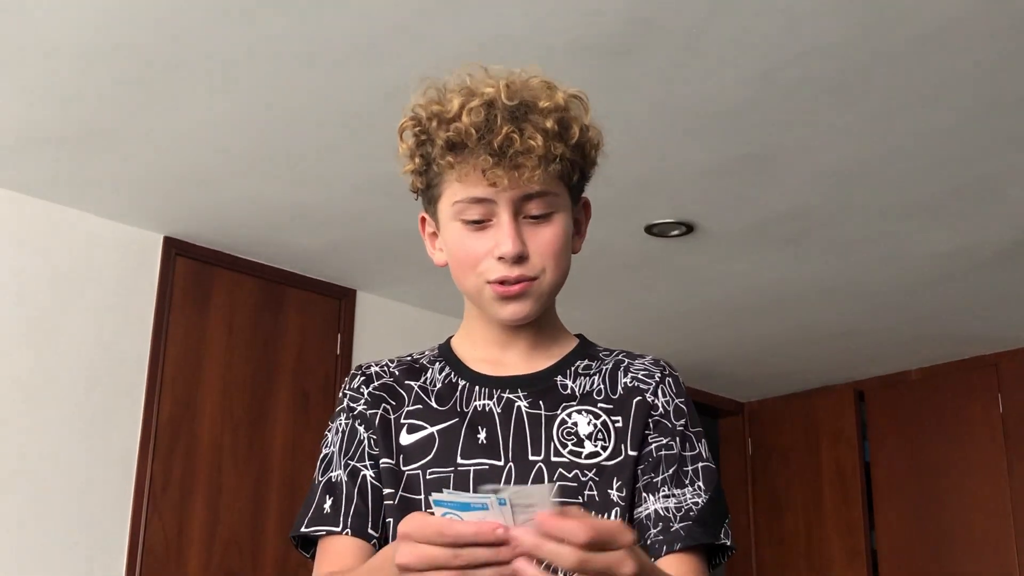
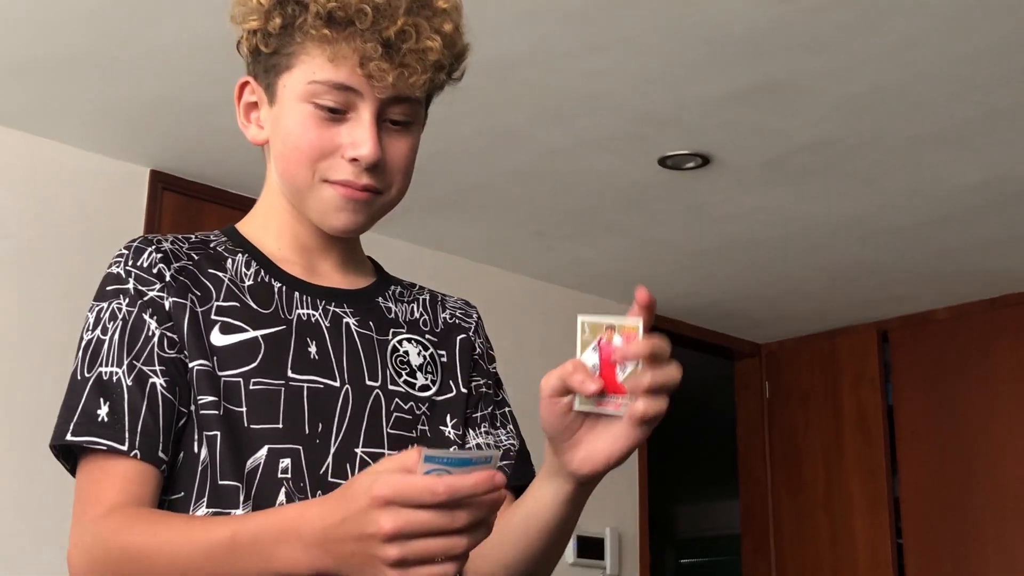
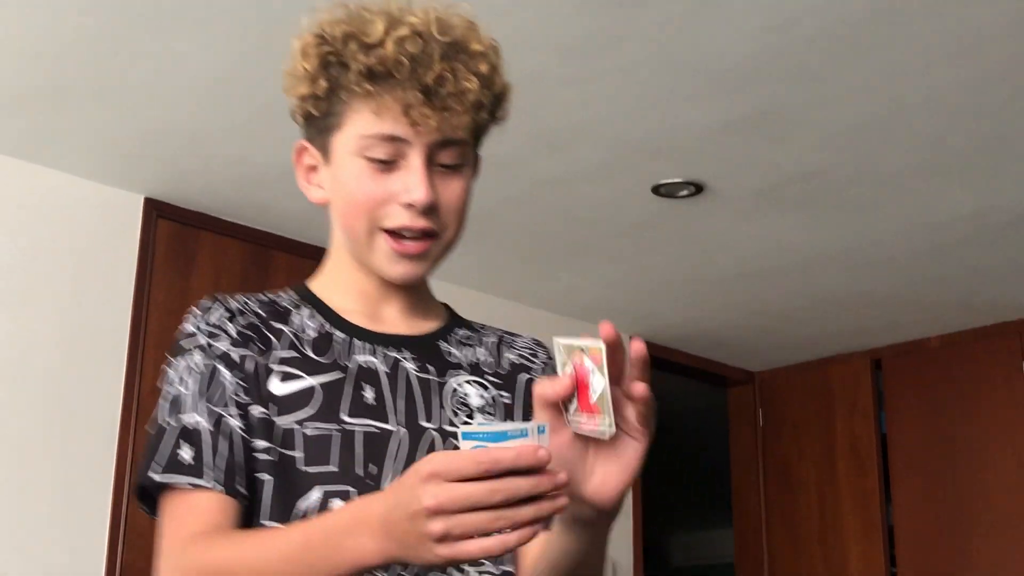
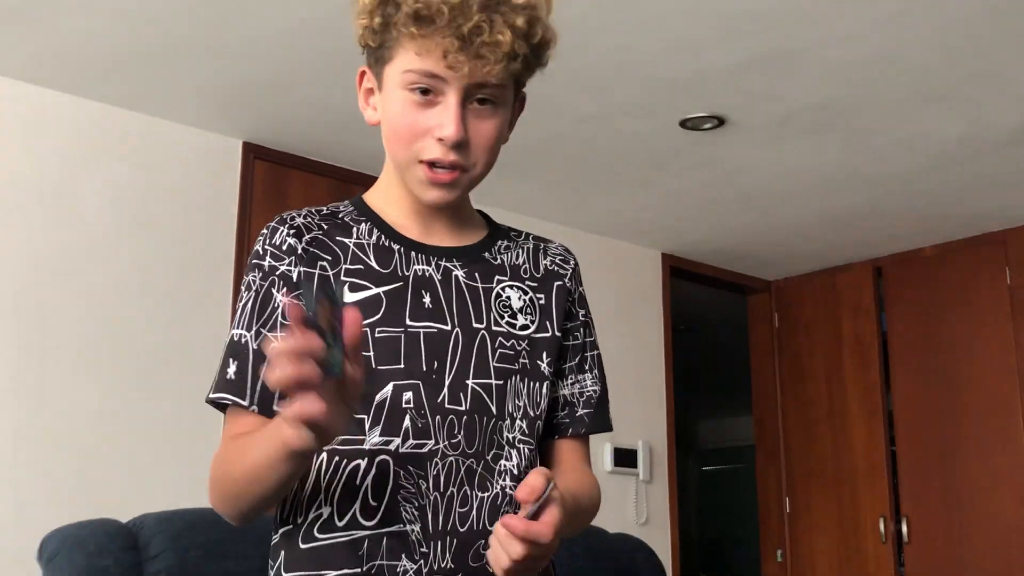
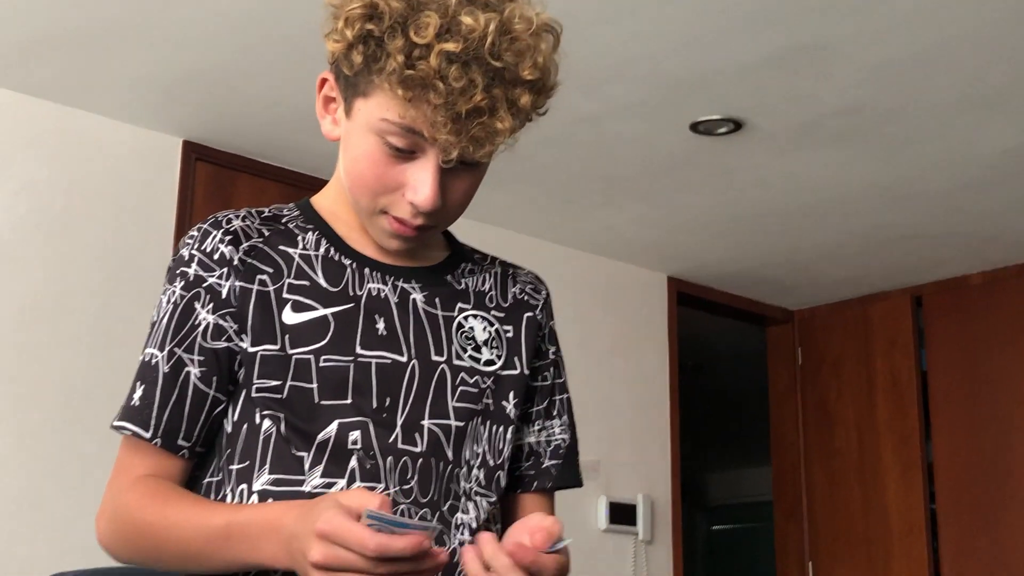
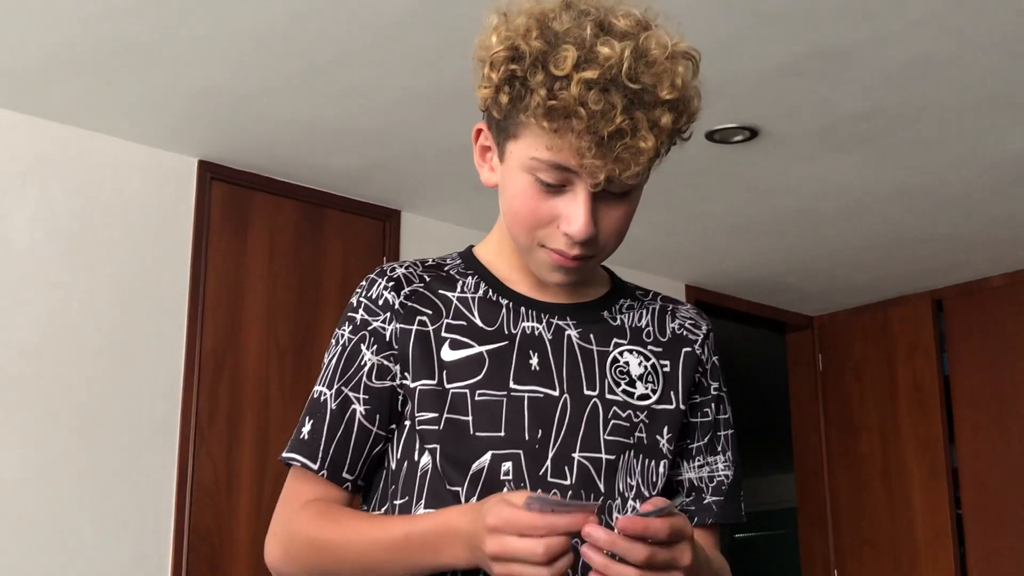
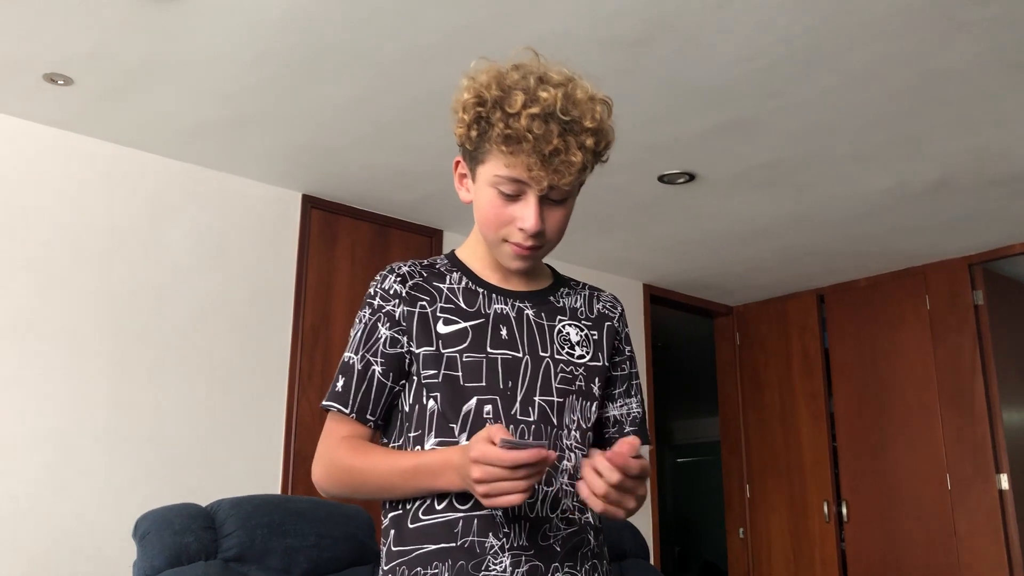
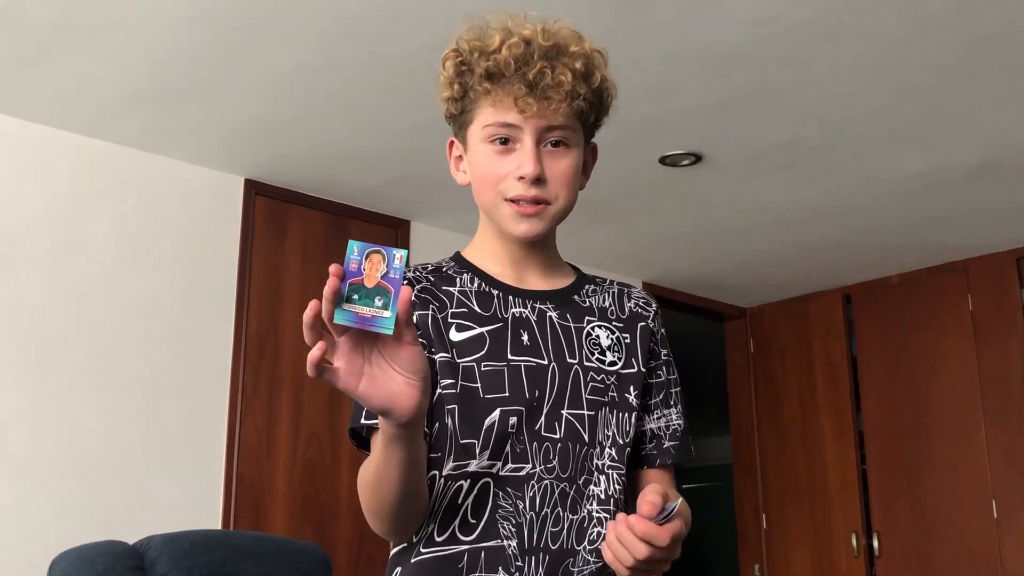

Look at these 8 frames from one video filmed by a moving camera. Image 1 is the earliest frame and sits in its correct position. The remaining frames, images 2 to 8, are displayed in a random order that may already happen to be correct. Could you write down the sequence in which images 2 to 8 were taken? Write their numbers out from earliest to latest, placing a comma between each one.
3, 2, 5, 4, 7, 8, 6
